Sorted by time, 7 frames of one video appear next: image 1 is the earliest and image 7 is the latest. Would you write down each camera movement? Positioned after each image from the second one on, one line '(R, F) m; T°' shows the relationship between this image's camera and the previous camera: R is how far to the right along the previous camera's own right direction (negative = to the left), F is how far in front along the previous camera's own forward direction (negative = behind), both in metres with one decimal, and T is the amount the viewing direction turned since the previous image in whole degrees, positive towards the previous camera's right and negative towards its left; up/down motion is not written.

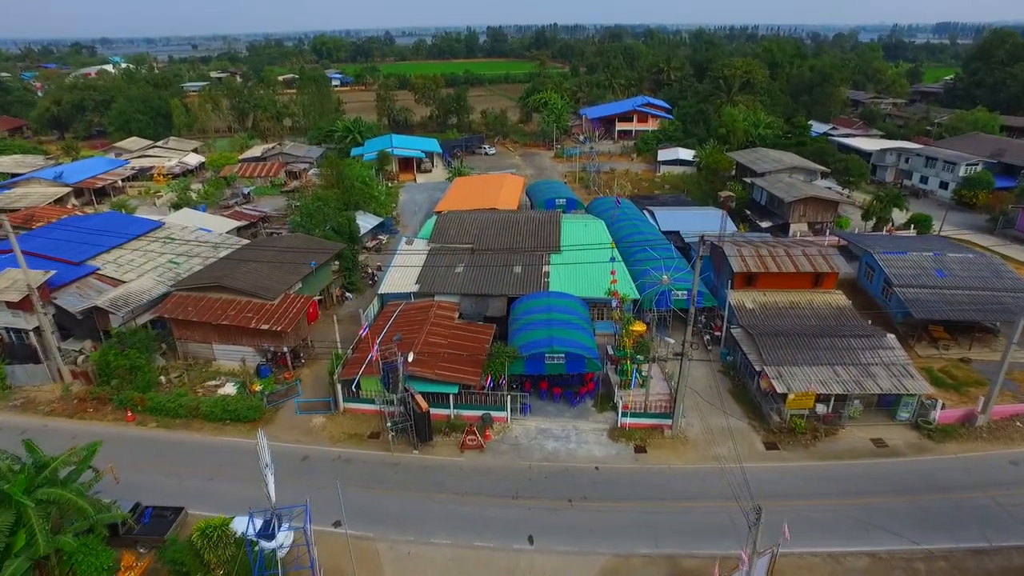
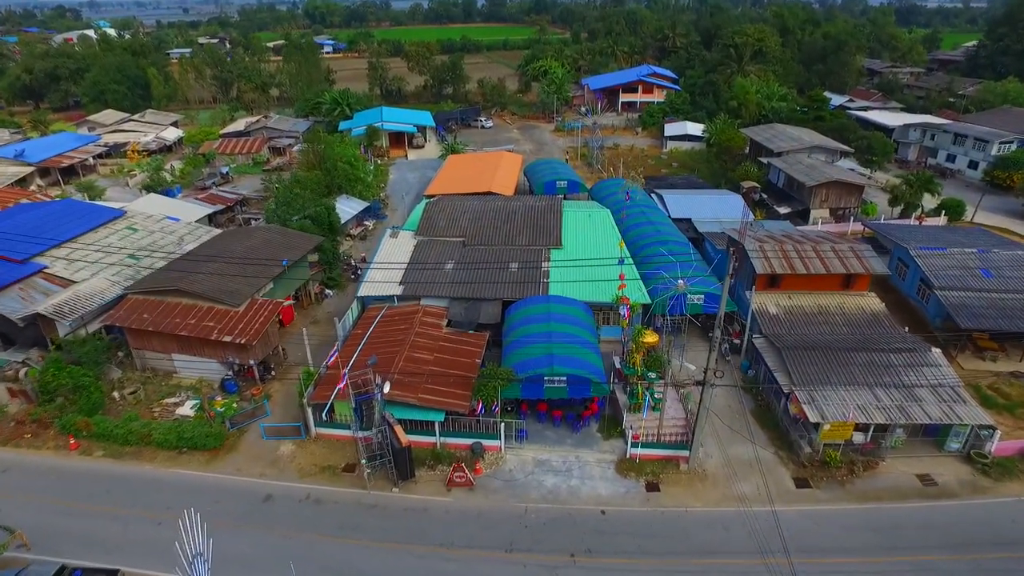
(+0.2, +3.0) m; 0°
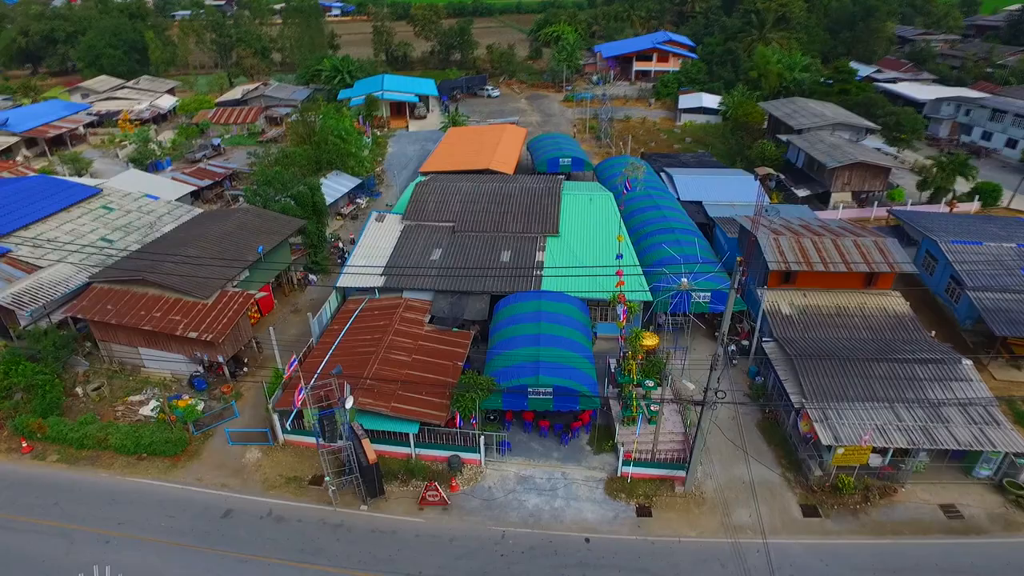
(+0.9, +1.9) m; -1°
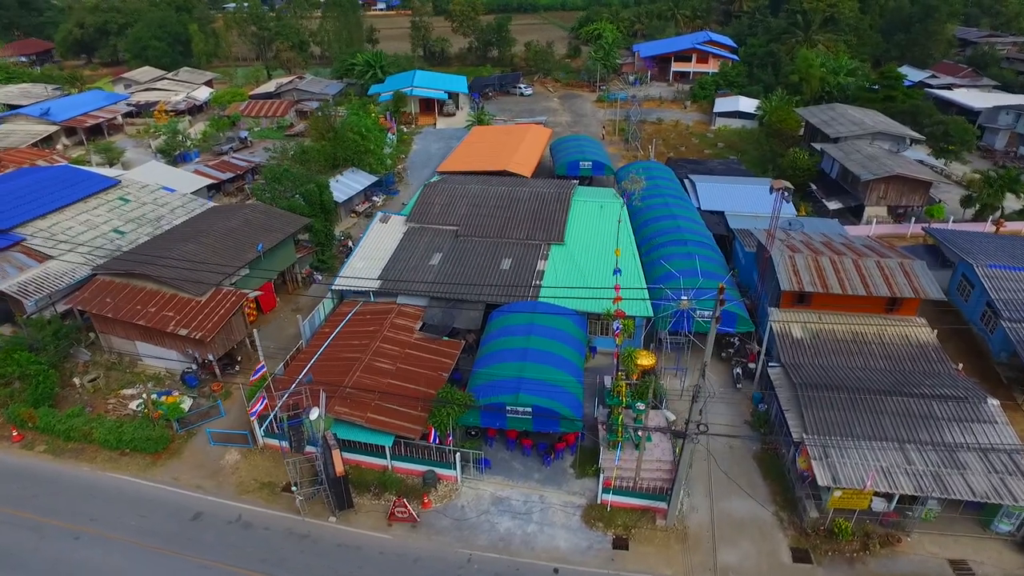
(+1.6, +0.8) m; -4°
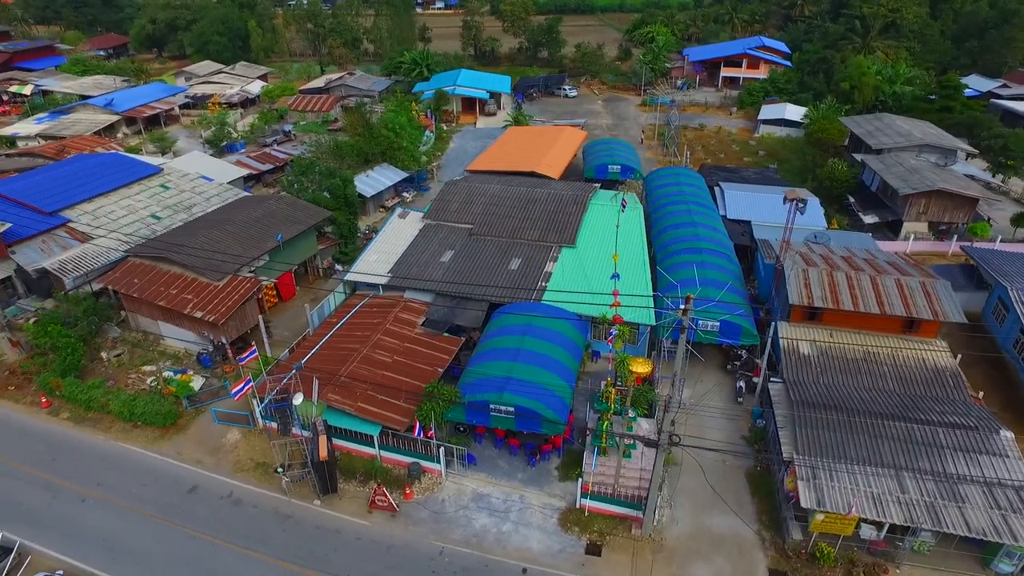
(+1.7, -0.1) m; -5°
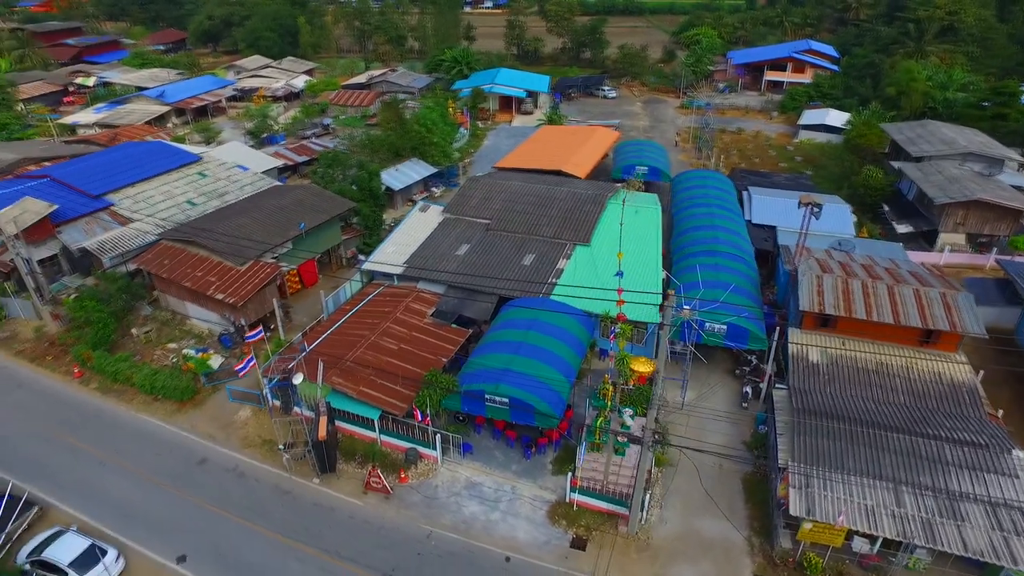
(+1.2, -0.2) m; -4°
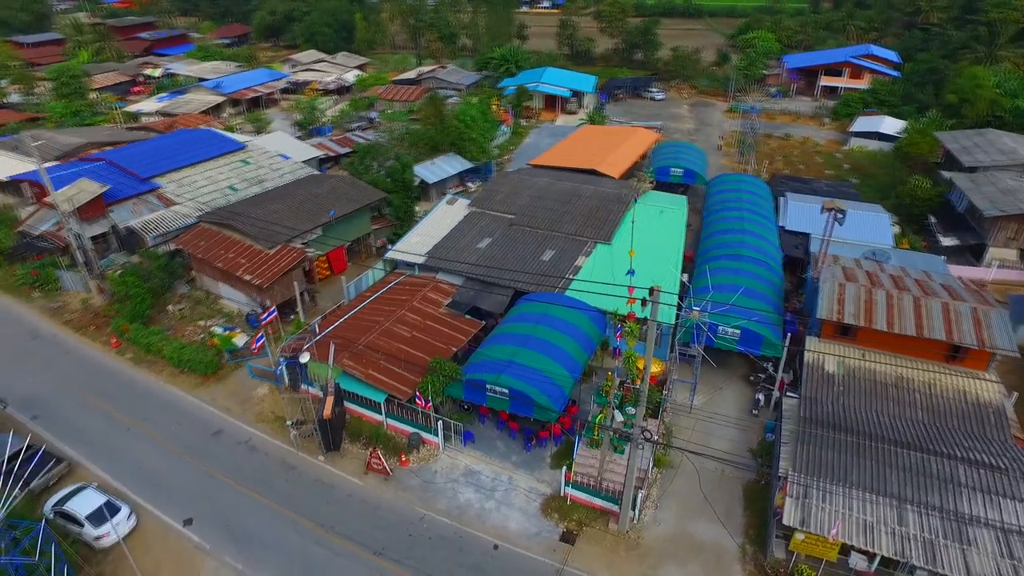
(+1.2, -0.1) m; -5°
